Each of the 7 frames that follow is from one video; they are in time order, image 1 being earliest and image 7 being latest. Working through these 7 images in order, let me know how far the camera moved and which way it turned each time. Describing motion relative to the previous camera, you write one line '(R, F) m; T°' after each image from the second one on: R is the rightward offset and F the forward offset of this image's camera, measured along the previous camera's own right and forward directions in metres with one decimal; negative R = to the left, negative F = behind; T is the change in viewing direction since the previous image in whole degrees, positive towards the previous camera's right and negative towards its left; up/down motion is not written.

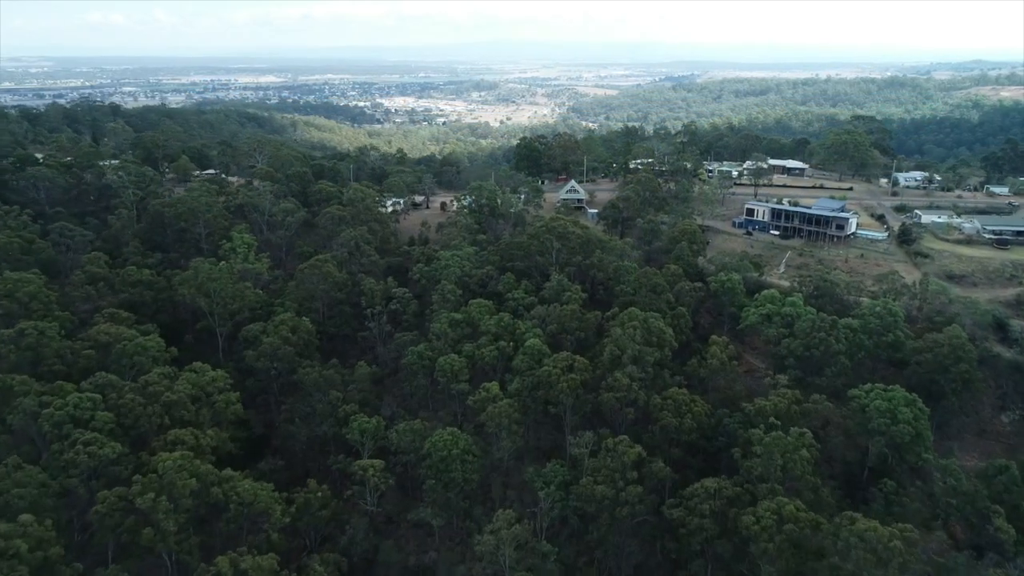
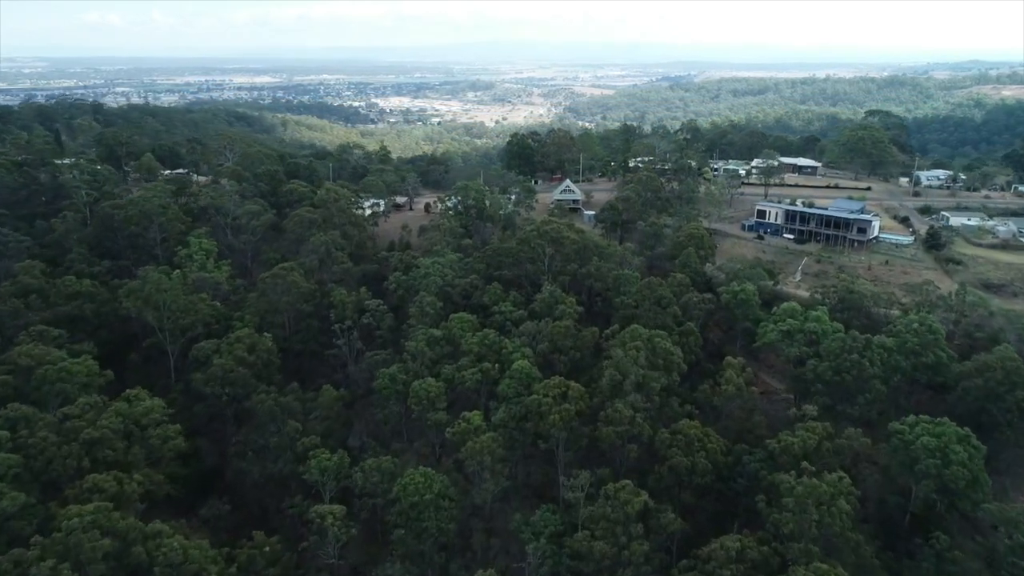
(+0.5, +4.4) m; 0°
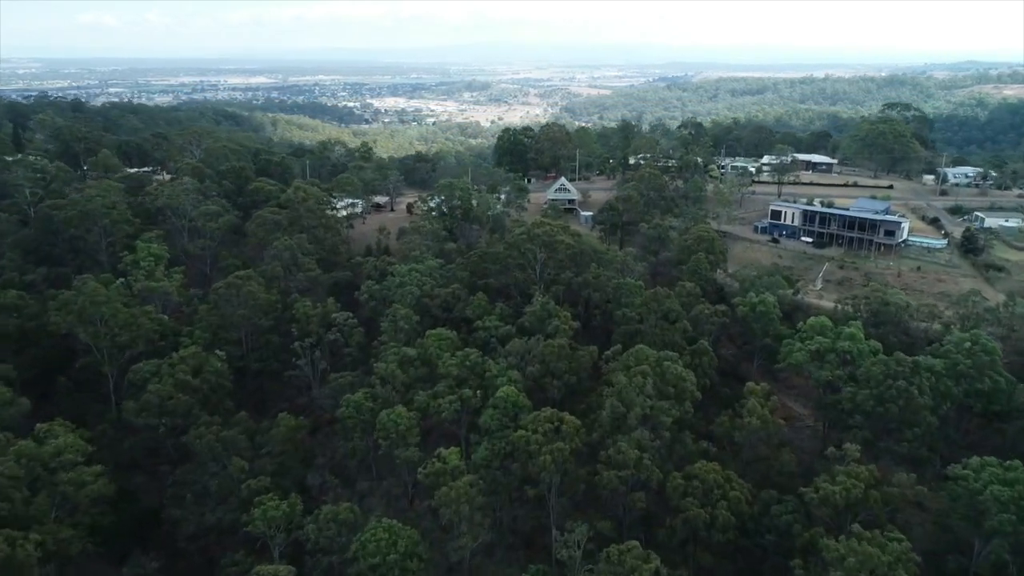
(+0.5, +4.4) m; 0°
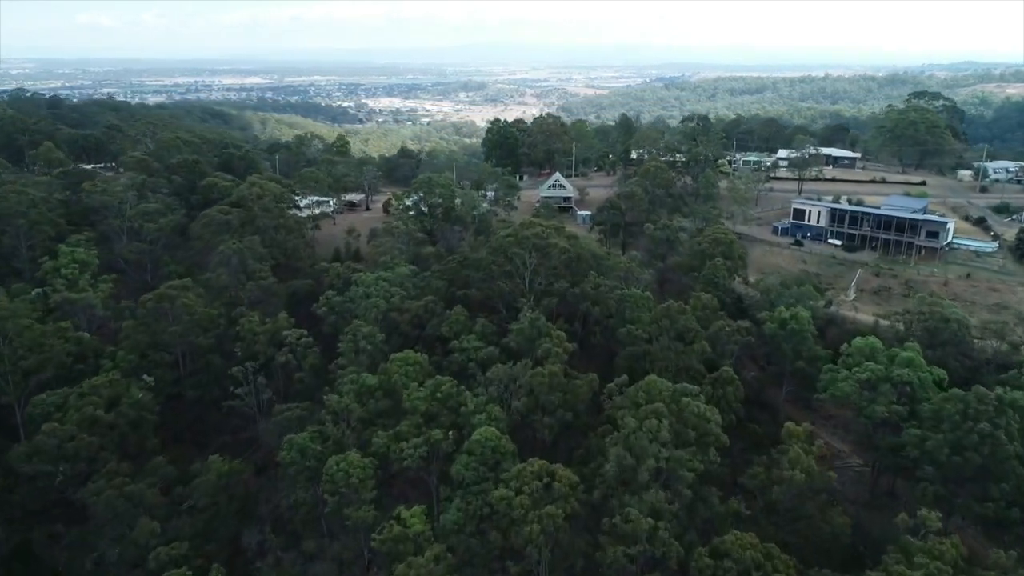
(+0.5, +5.1) m; 0°
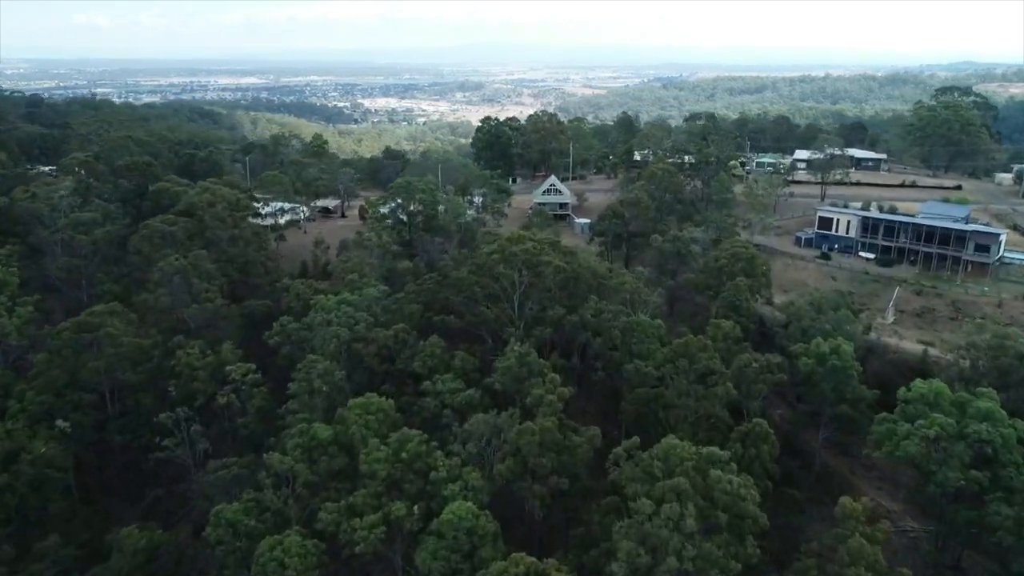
(+0.4, +4.3) m; 0°
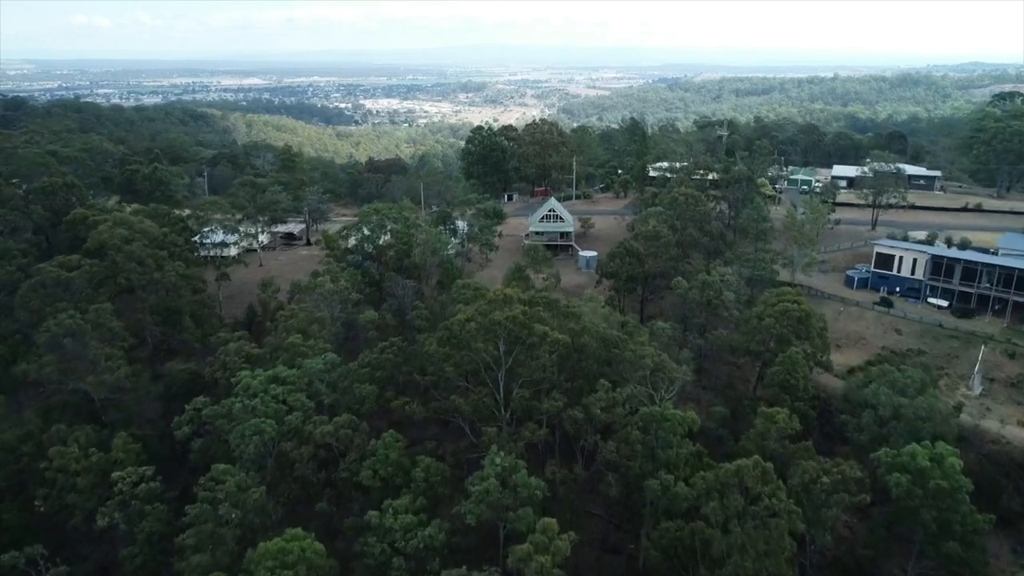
(+0.5, +5.9) m; 0°
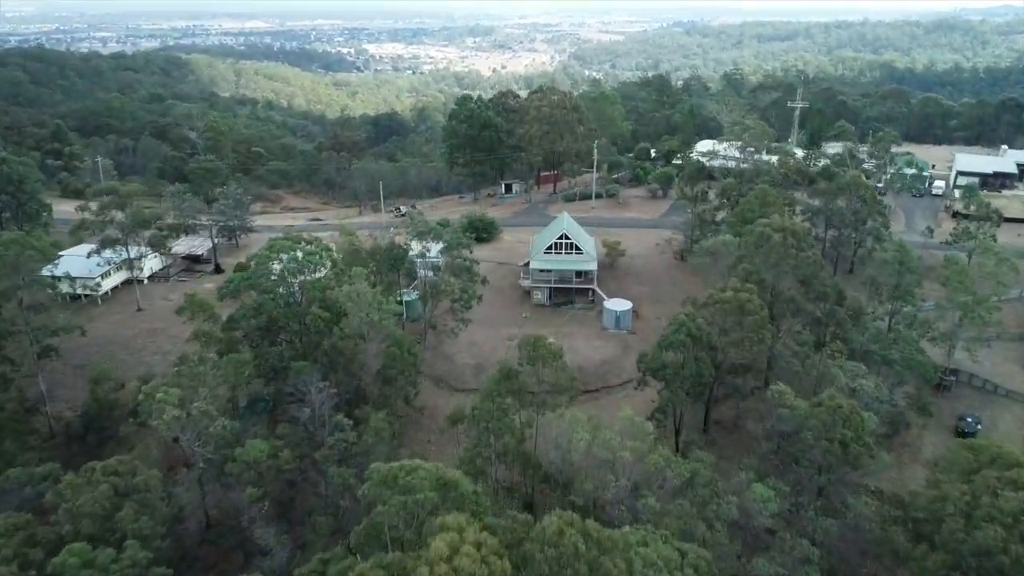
(+0.5, +10.6) m; -1°
